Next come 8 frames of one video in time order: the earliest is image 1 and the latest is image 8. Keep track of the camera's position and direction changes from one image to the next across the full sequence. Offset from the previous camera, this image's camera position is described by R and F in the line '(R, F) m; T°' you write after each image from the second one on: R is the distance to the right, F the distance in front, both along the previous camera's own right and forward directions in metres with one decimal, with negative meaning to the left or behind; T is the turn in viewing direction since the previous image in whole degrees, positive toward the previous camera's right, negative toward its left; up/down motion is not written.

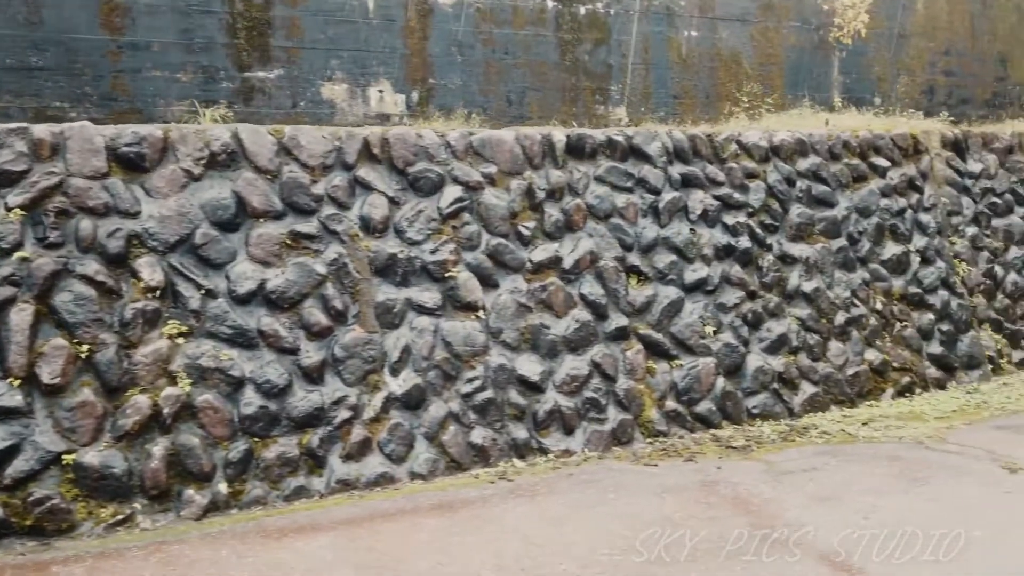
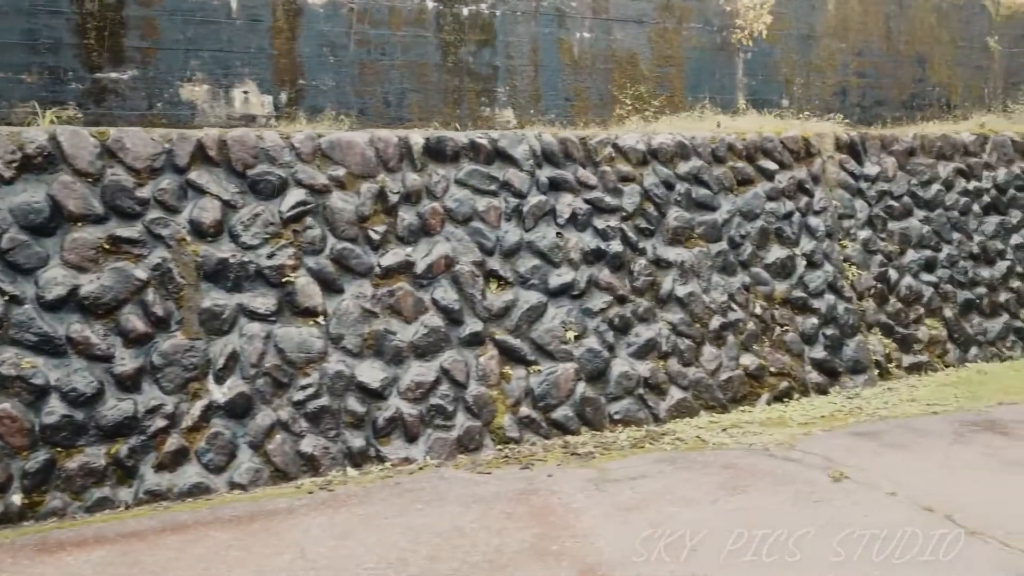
(+0.9, +0.1) m; 0°
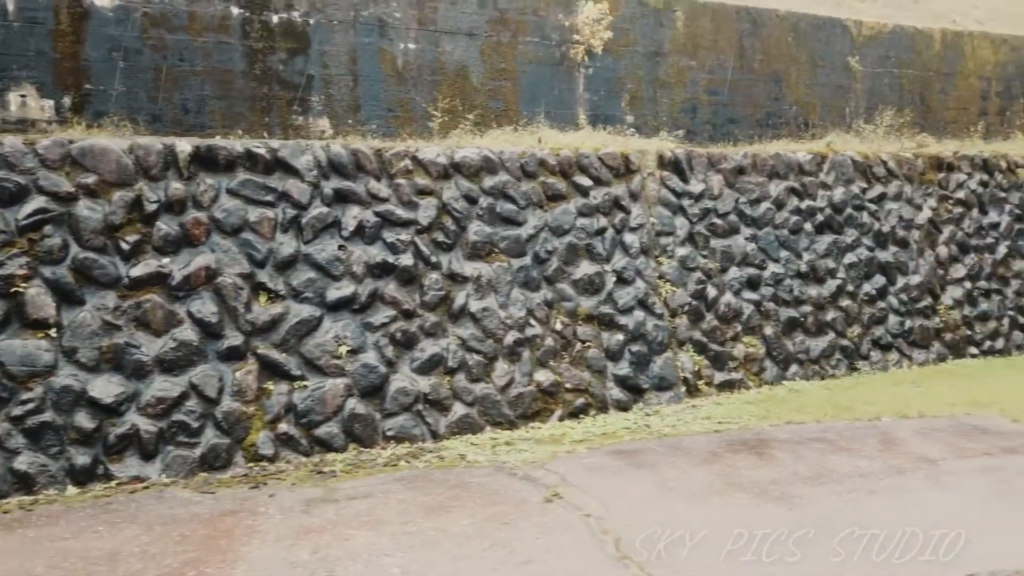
(+1.3, +0.1) m; +2°
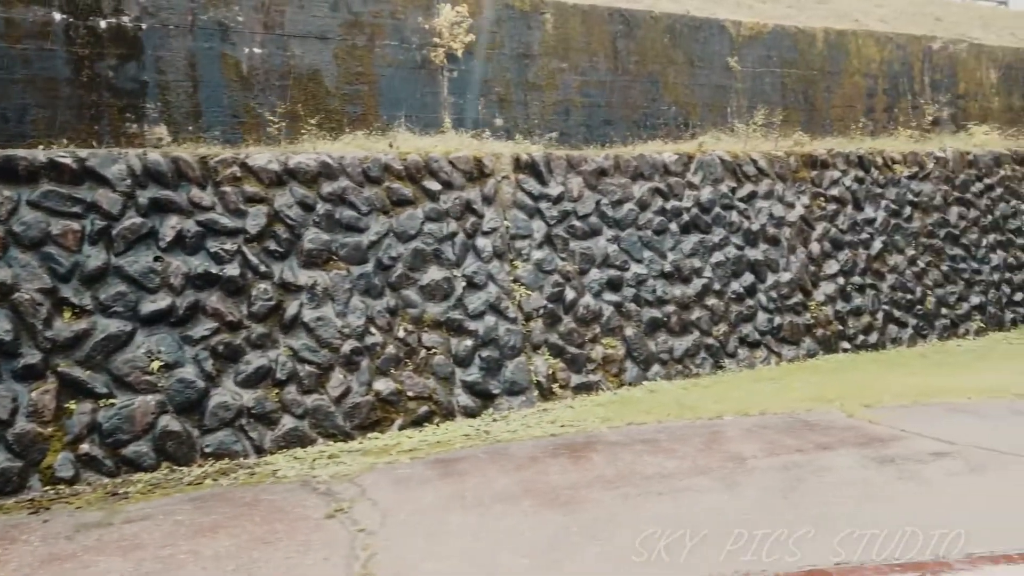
(+1.0, +0.1) m; +3°
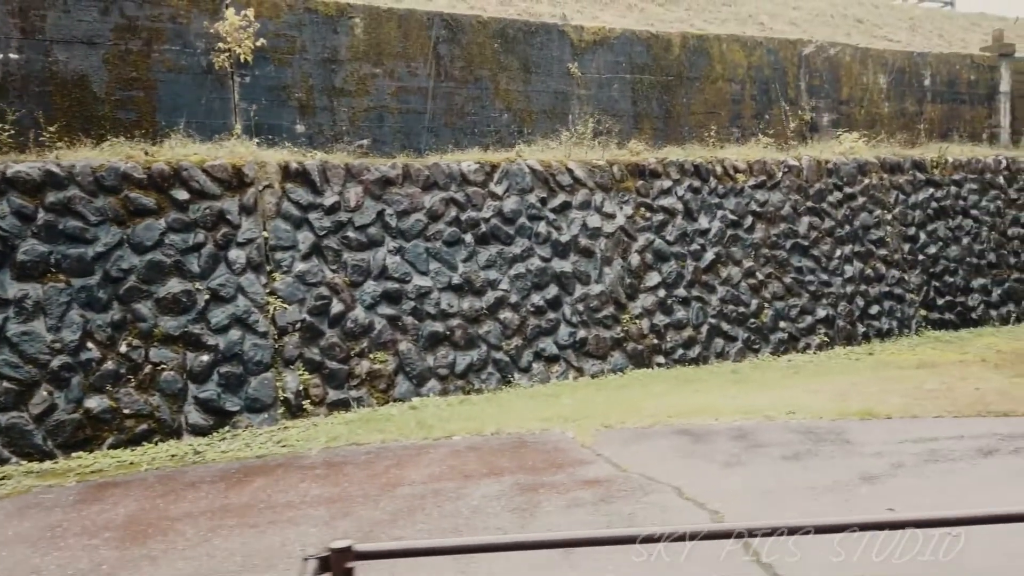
(+2.1, +0.2) m; -1°
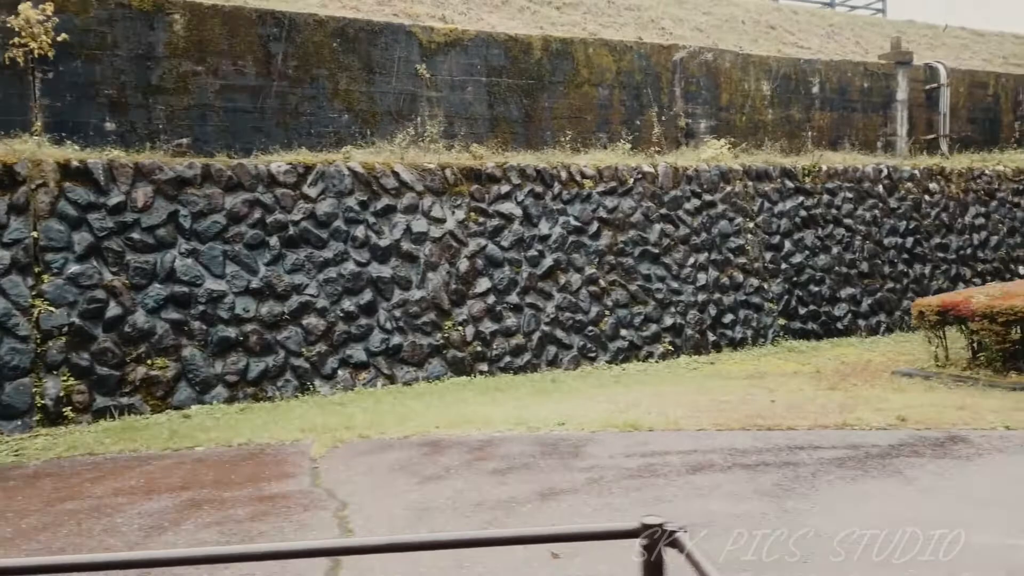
(+1.7, +0.2) m; +1°
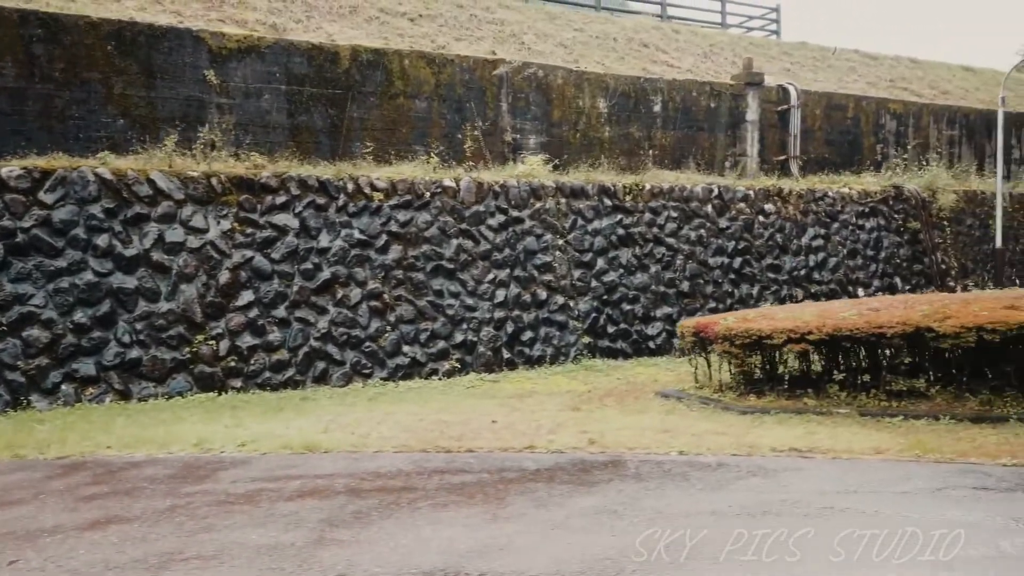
(+2.1, +0.1) m; +2°
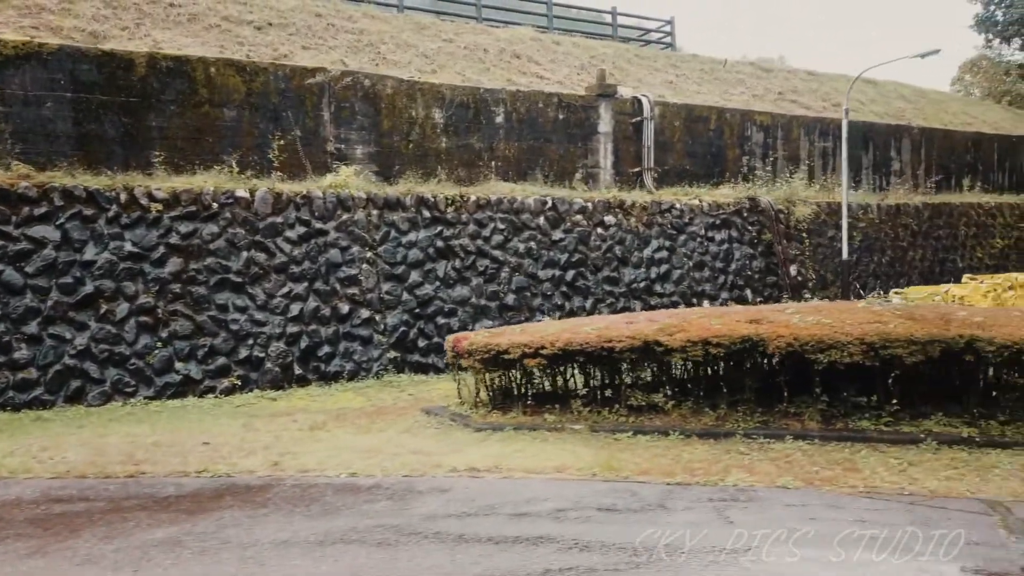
(+2.1, +0.2) m; +2°
